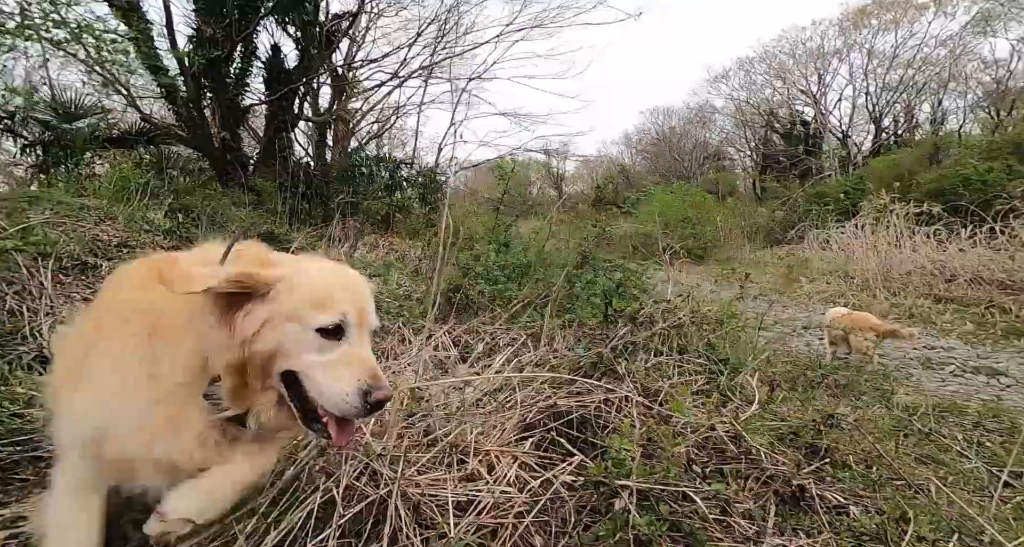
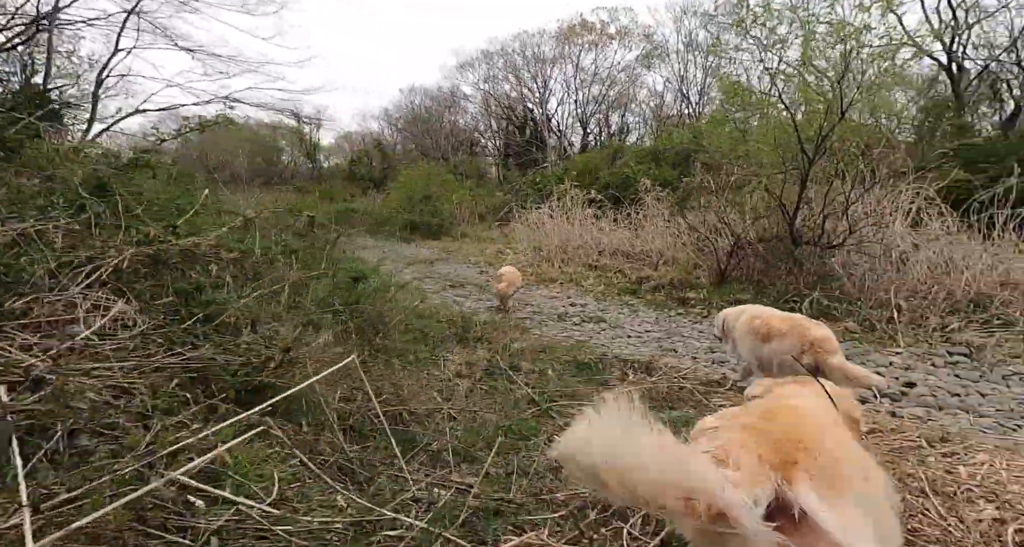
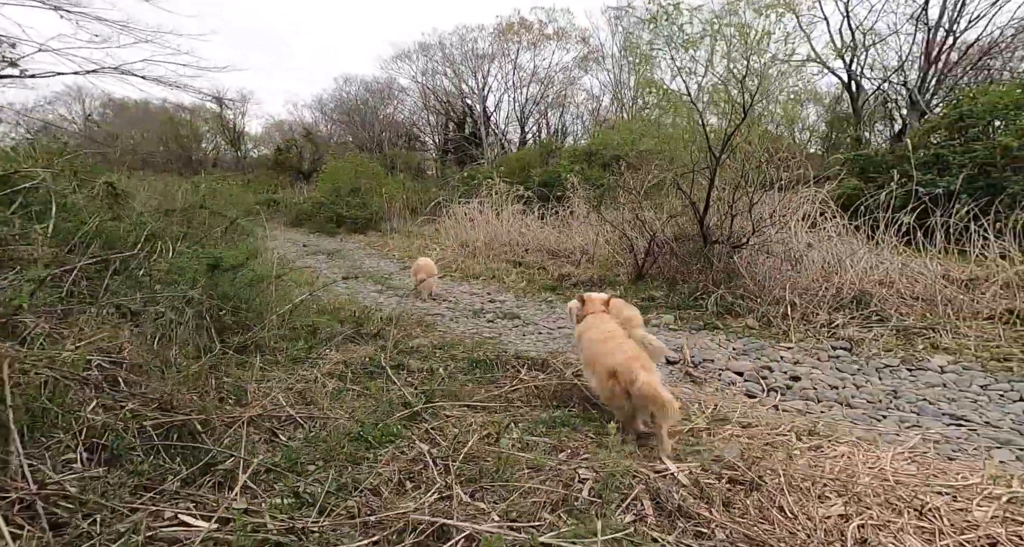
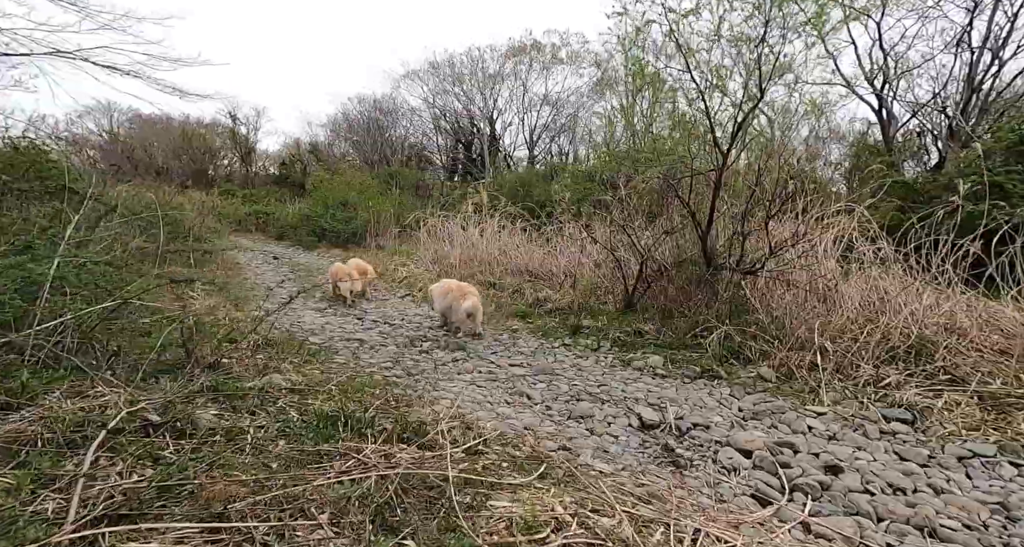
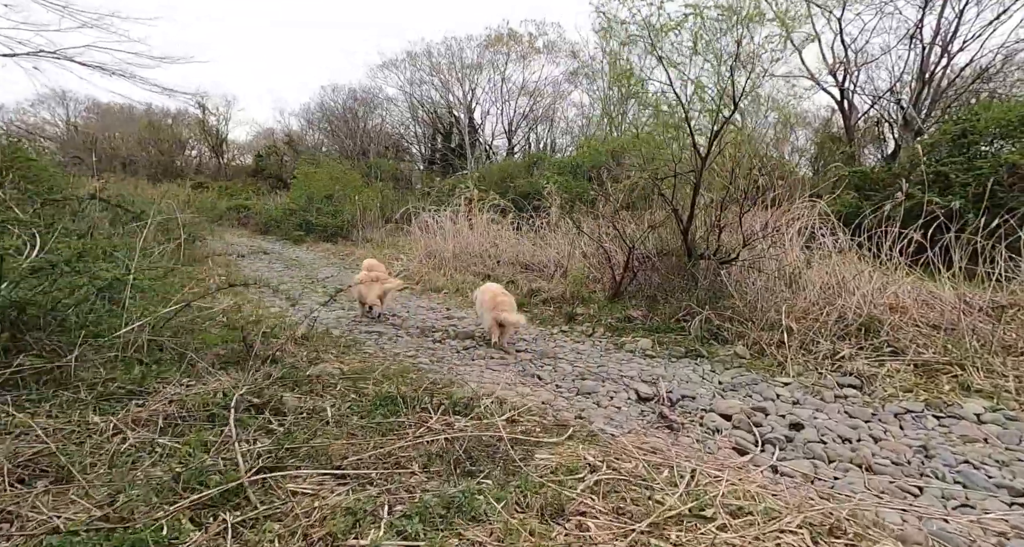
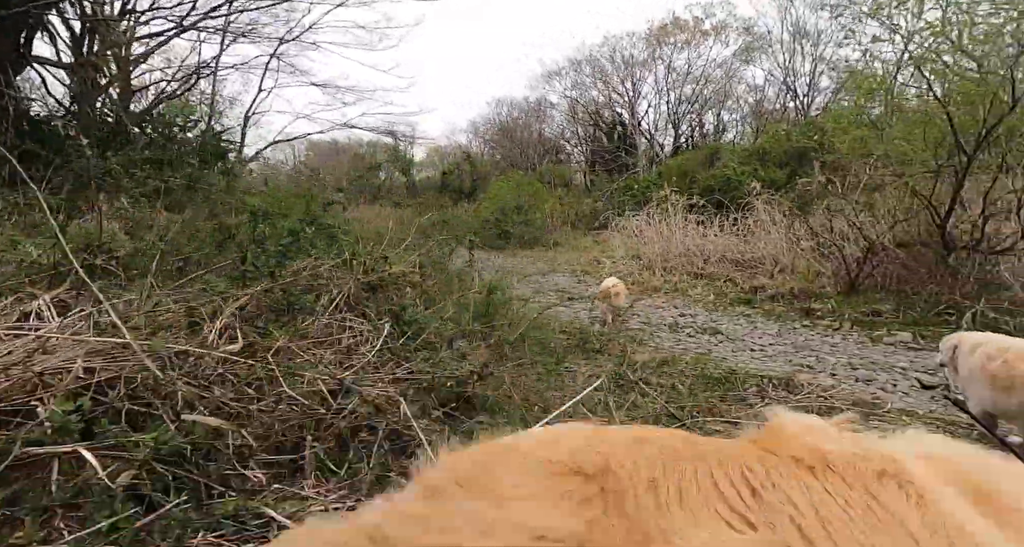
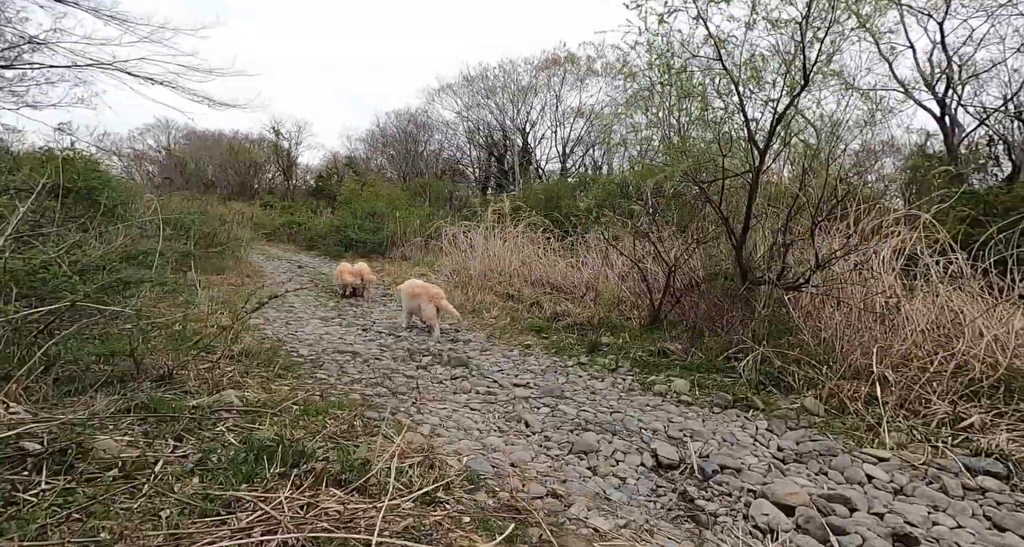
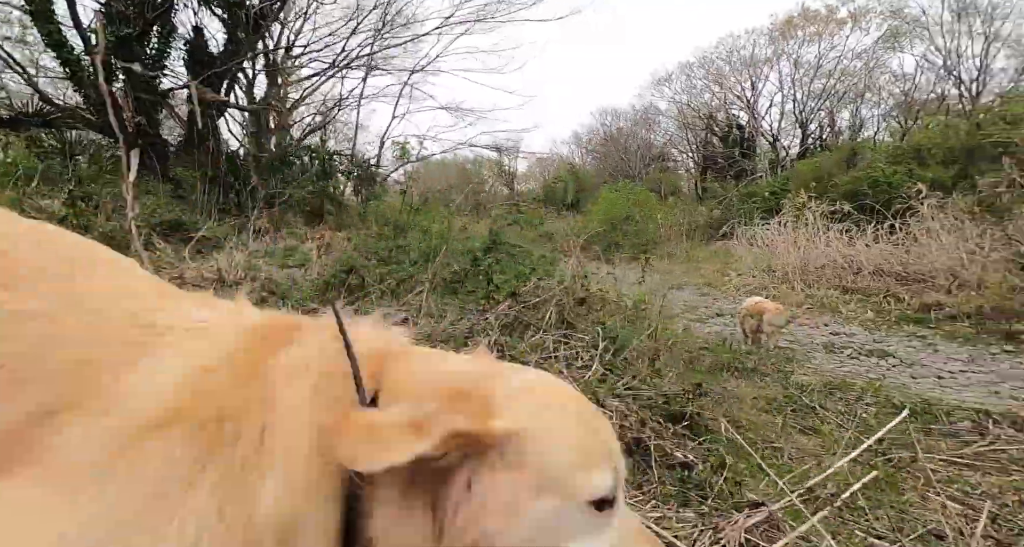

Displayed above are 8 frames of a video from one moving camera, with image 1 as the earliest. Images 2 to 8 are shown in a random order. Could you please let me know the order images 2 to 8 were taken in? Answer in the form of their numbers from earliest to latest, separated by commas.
8, 6, 2, 3, 5, 4, 7
